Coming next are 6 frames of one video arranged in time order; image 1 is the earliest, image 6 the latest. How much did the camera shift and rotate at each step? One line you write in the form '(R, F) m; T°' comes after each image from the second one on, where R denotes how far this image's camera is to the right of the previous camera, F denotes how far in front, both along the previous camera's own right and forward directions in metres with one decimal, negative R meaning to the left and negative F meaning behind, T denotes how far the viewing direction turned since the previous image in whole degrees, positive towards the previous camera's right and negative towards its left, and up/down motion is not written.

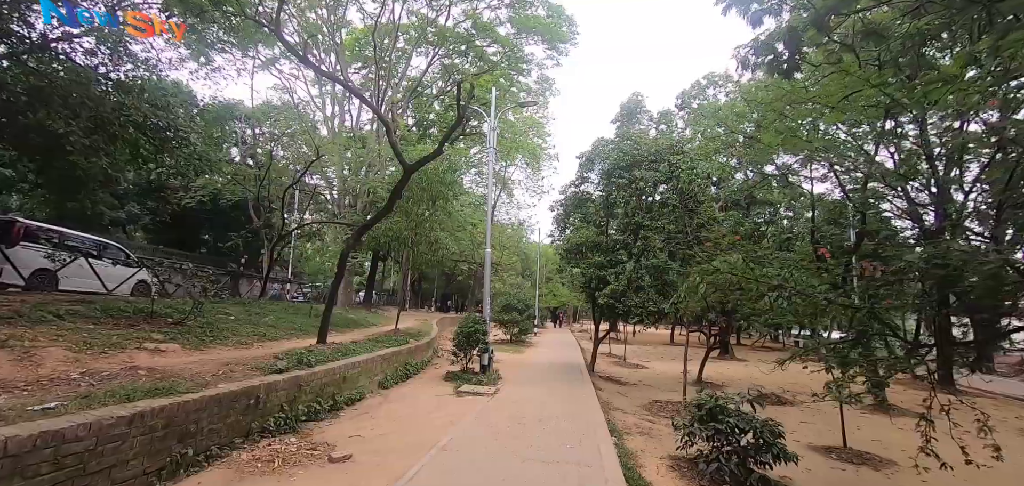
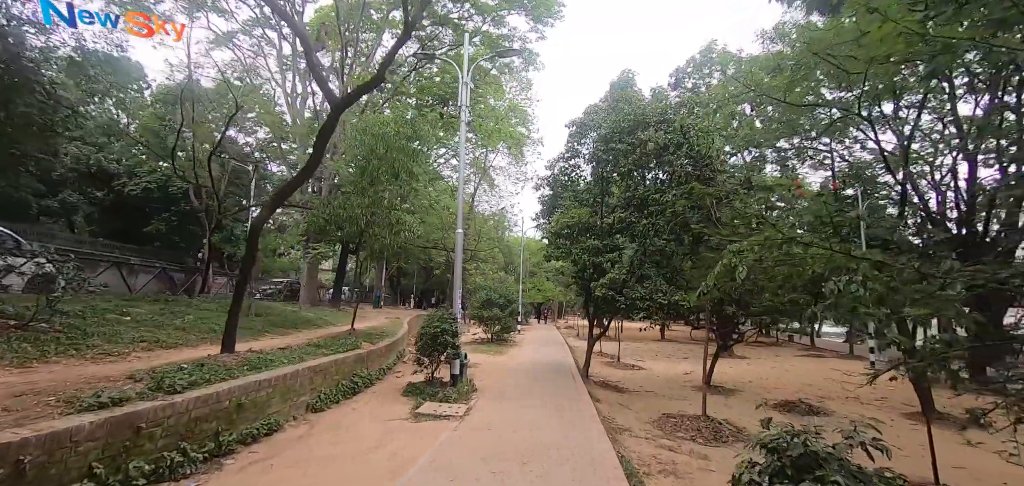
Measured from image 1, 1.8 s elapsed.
(+0.1, +2.2) m; +2°
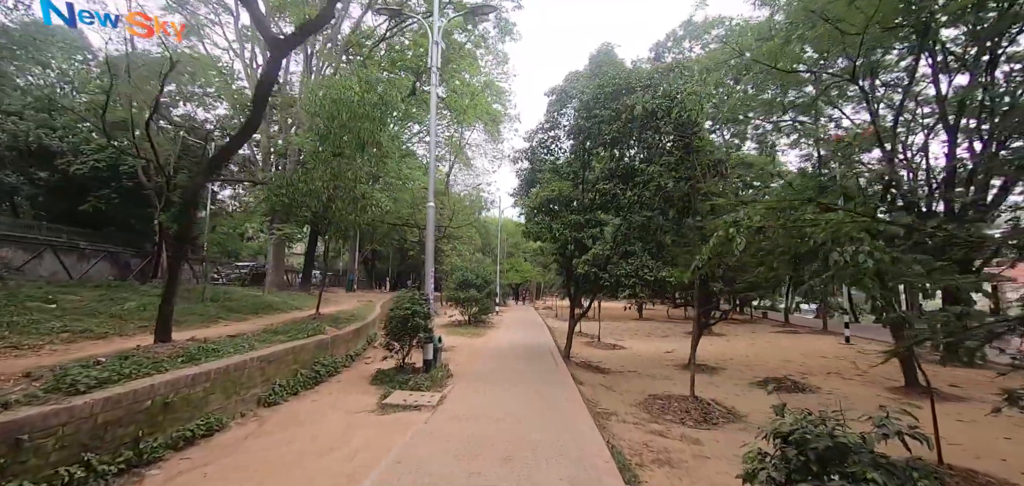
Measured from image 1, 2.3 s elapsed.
(0.0, +0.7) m; +3°
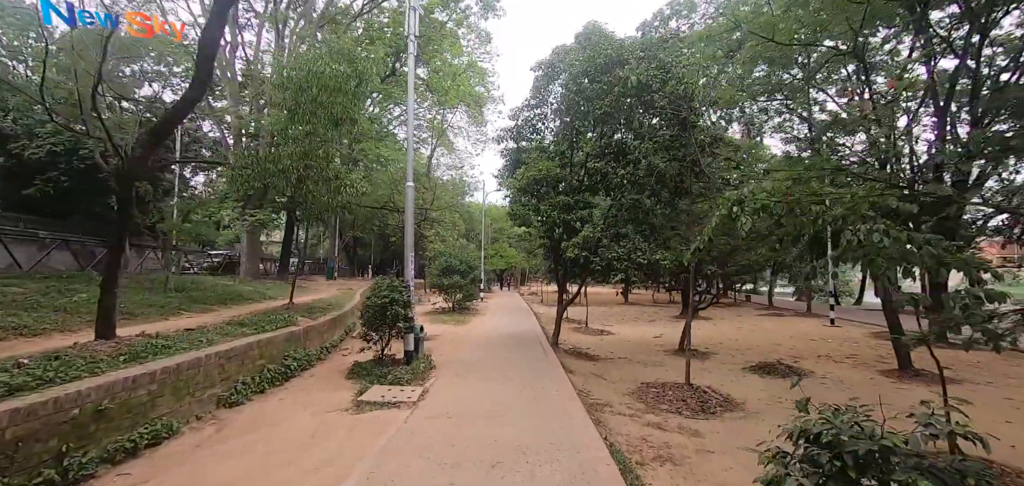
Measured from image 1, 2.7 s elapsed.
(0.0, +0.5) m; +2°
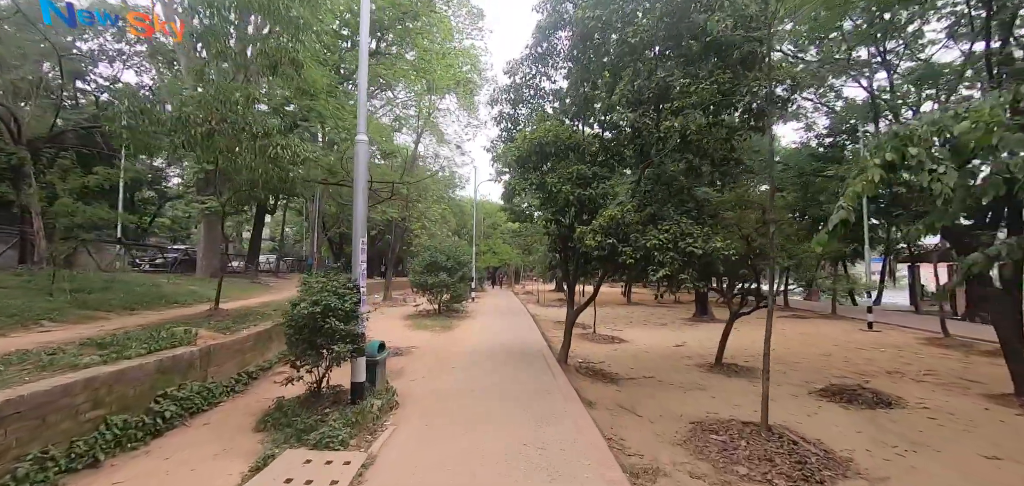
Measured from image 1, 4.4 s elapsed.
(-0.1, +2.4) m; +1°
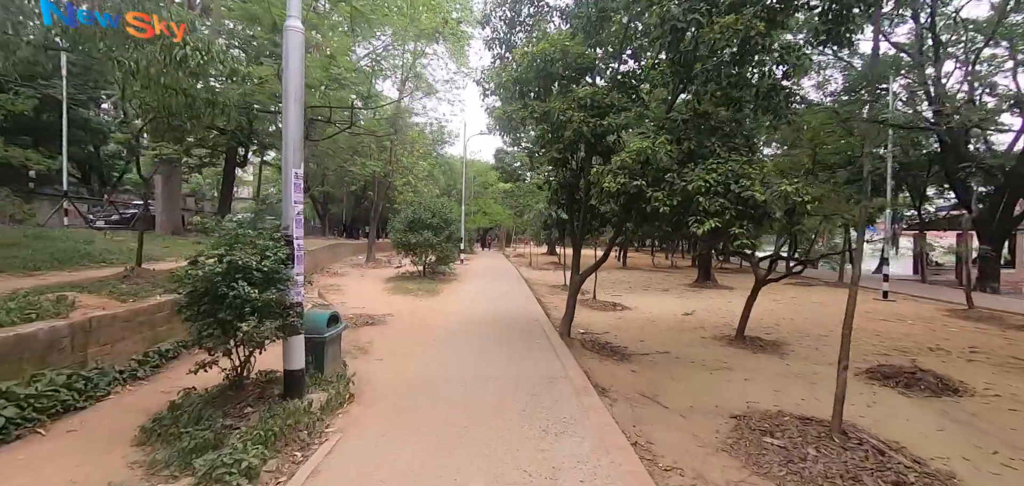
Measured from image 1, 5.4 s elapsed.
(0.0, +1.4) m; +1°
